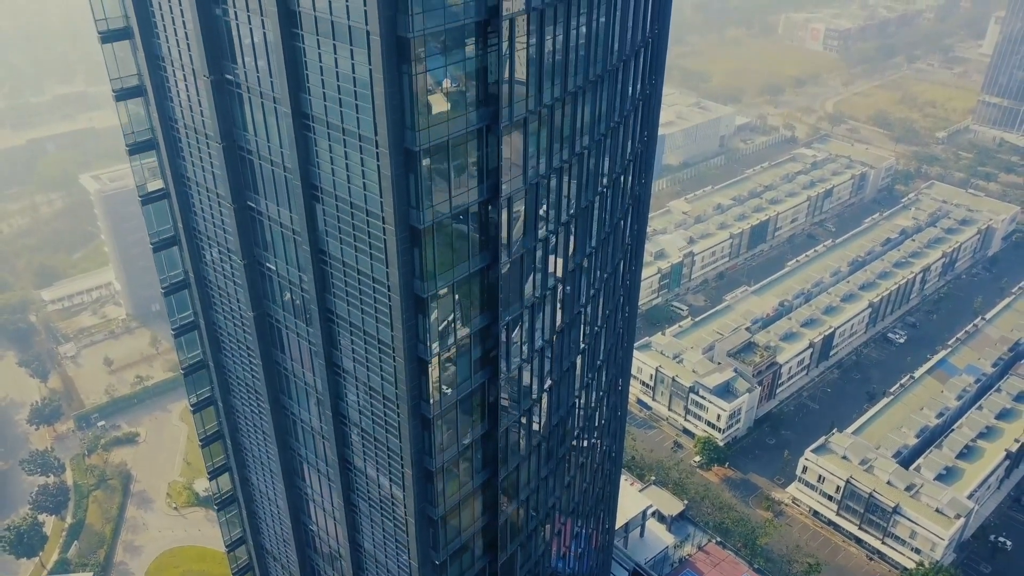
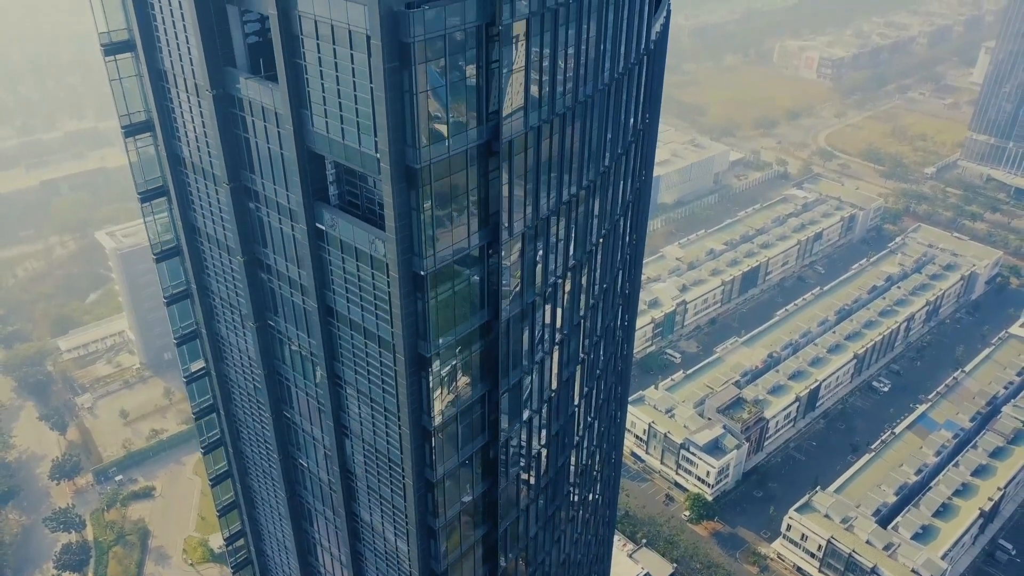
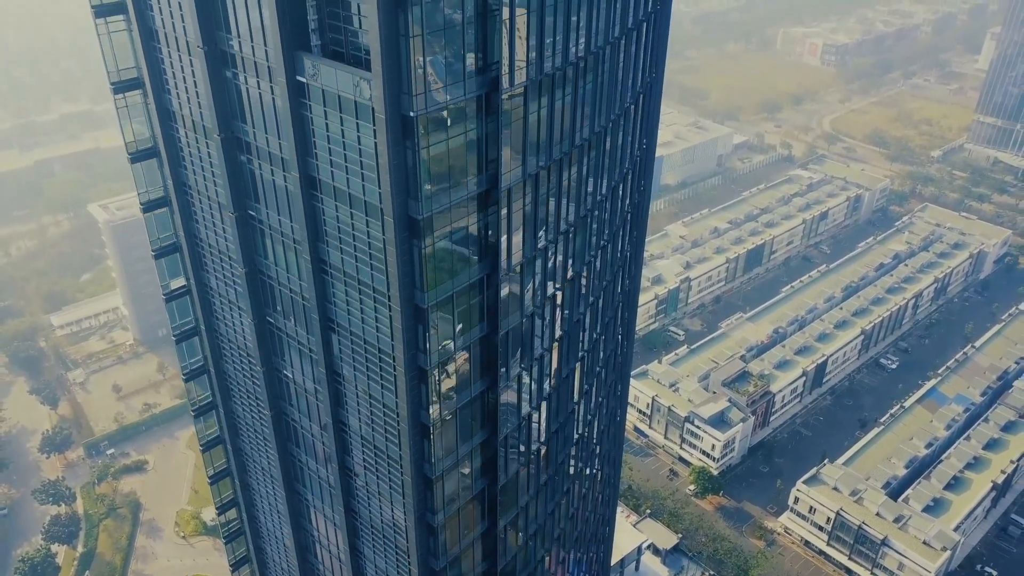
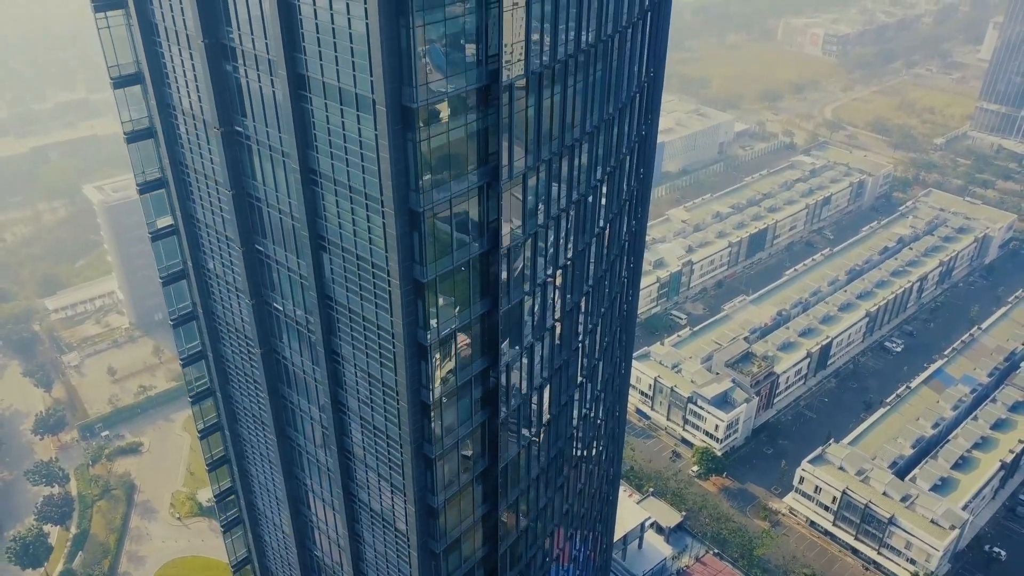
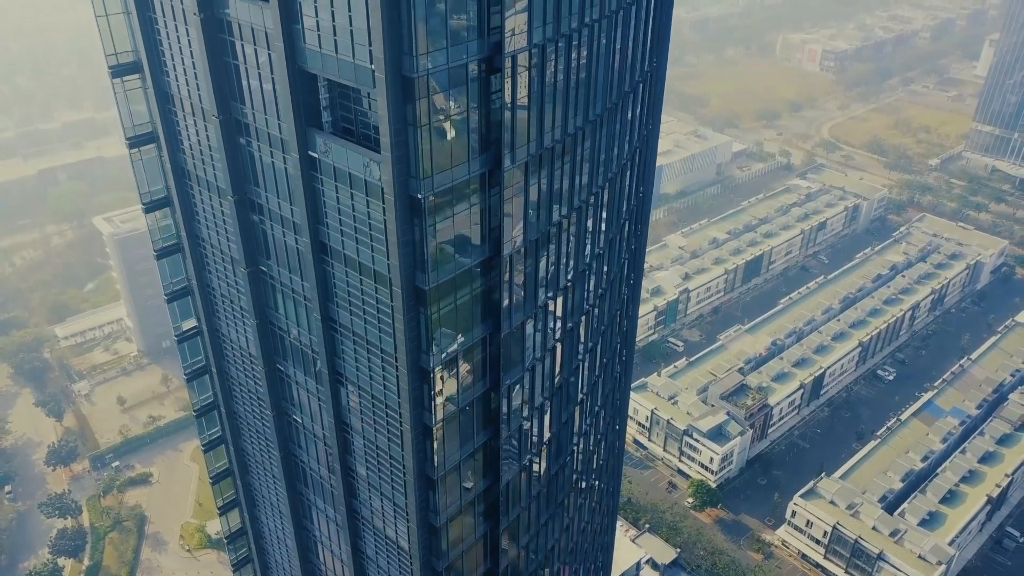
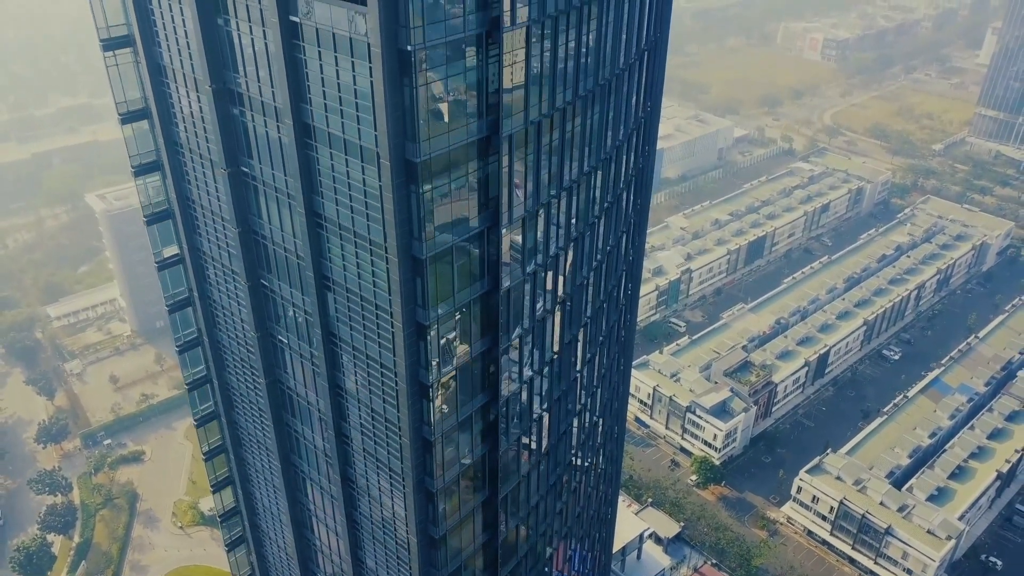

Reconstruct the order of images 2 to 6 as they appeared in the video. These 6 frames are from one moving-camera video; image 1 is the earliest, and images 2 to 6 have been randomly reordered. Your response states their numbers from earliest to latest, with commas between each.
4, 6, 3, 5, 2
